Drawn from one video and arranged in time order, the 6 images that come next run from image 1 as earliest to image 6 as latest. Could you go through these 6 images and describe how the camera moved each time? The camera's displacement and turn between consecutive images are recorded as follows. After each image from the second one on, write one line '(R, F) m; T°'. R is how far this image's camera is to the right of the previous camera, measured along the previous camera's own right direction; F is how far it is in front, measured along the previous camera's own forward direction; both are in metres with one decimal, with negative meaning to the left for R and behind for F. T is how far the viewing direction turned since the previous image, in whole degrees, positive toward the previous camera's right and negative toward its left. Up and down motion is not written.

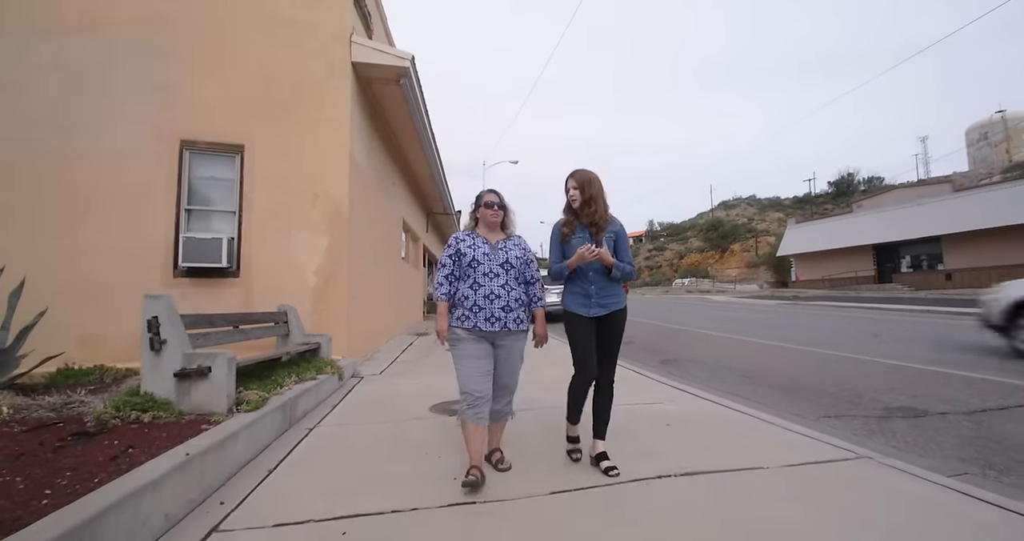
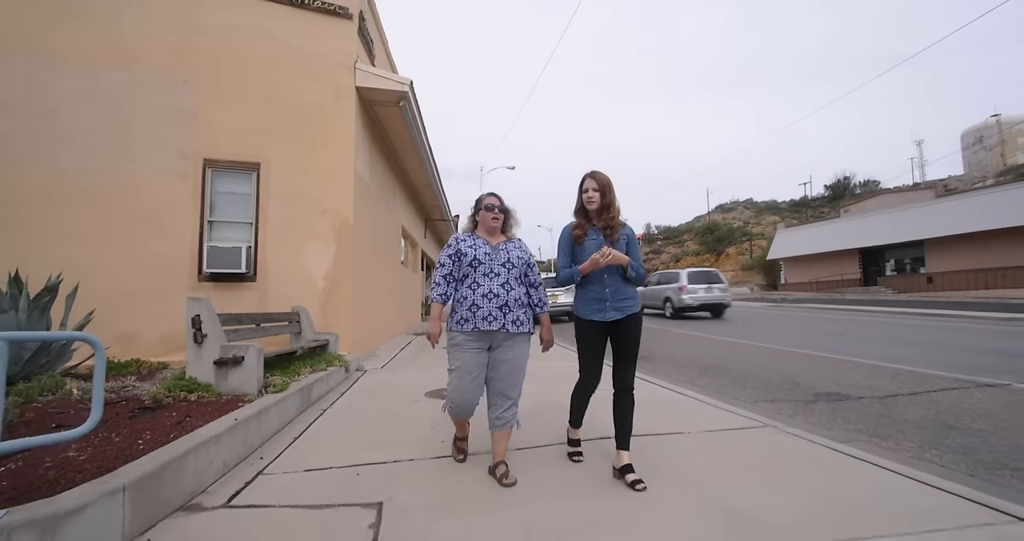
(+0.1, -0.7) m; 0°
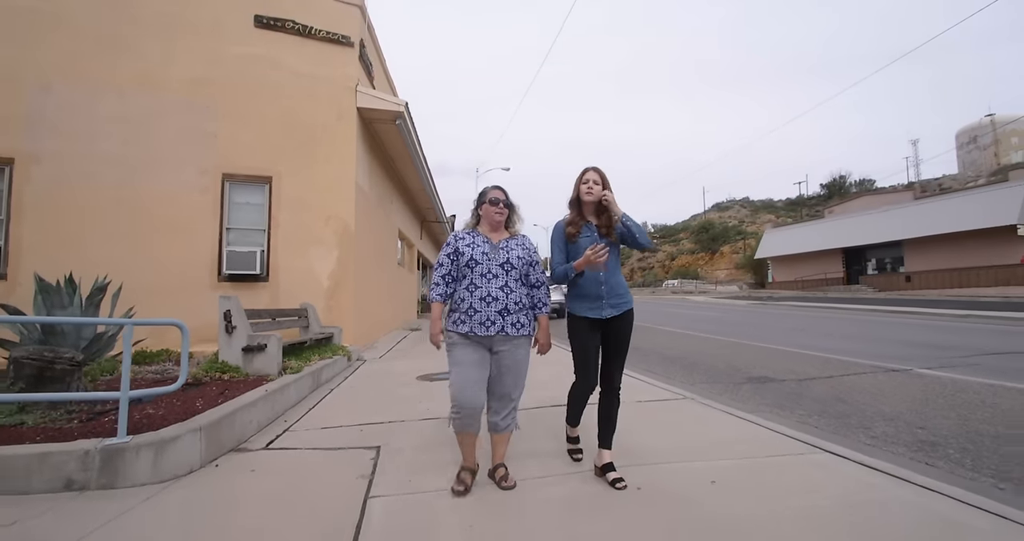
(+0.2, -0.9) m; 0°
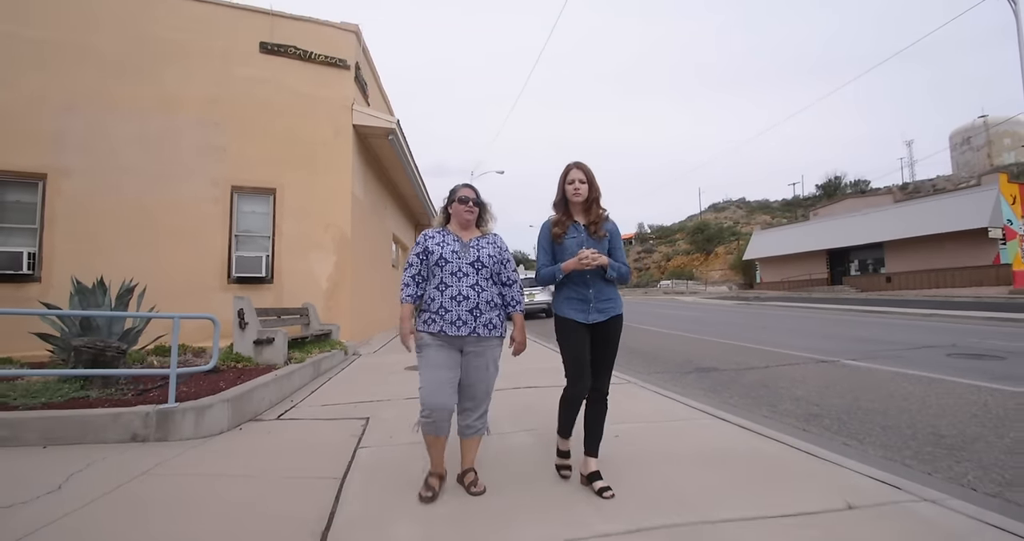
(+0.3, -0.8) m; 0°
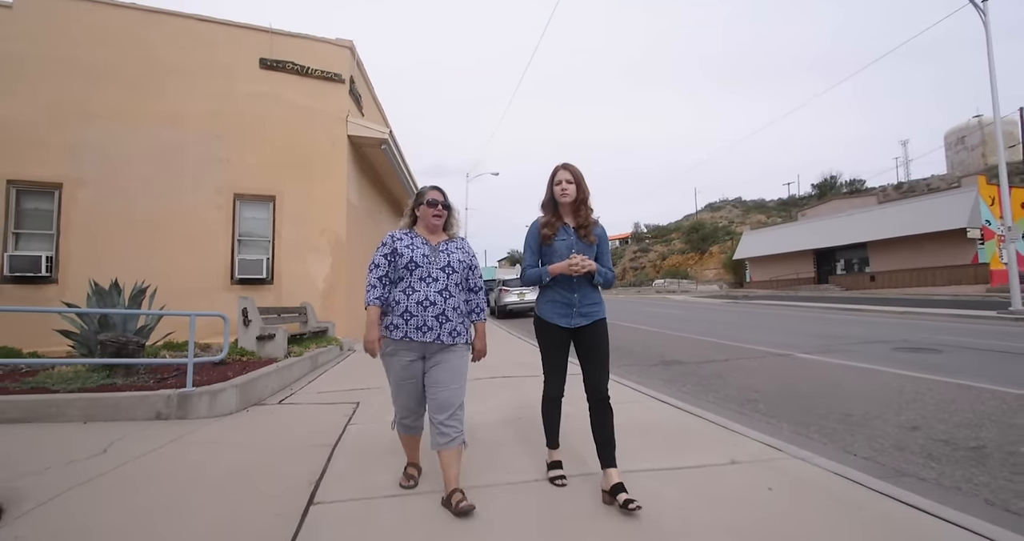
(+0.2, -0.6) m; 0°
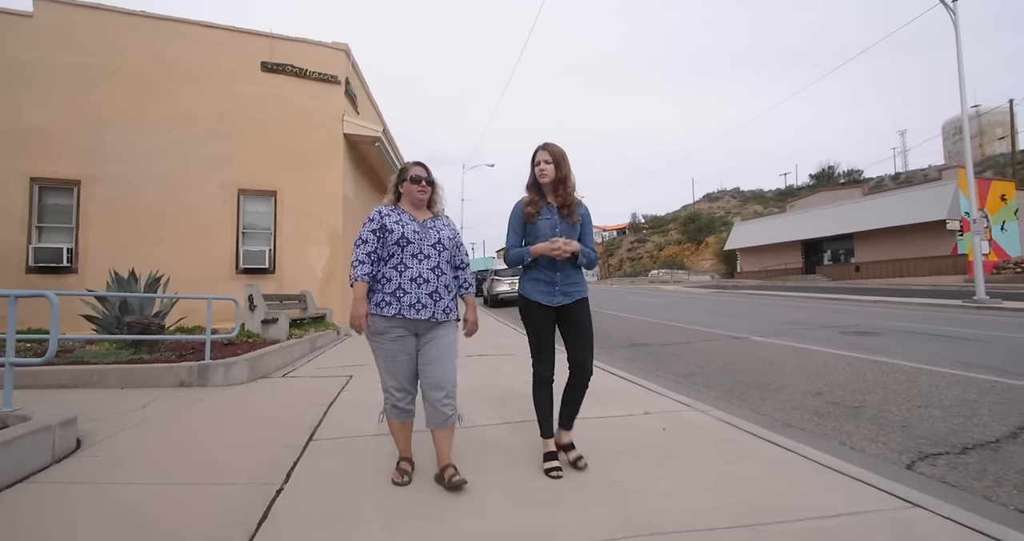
(+0.3, -0.7) m; 0°
